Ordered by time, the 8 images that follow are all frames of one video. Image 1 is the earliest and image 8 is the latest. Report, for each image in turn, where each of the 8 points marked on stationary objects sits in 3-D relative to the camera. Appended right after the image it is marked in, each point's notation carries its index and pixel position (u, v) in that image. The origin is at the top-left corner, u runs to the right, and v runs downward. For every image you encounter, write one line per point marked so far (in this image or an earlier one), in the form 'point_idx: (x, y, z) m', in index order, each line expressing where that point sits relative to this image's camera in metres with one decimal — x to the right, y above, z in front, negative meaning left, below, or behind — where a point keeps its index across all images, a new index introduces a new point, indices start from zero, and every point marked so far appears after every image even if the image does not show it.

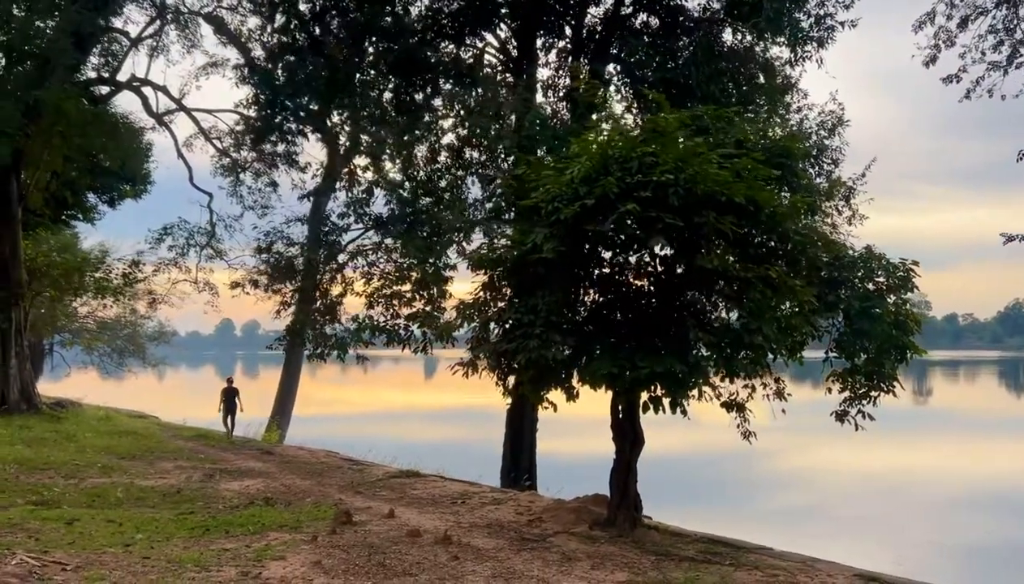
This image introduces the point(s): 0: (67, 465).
0: (-6.0, -2.3, +11.2) m
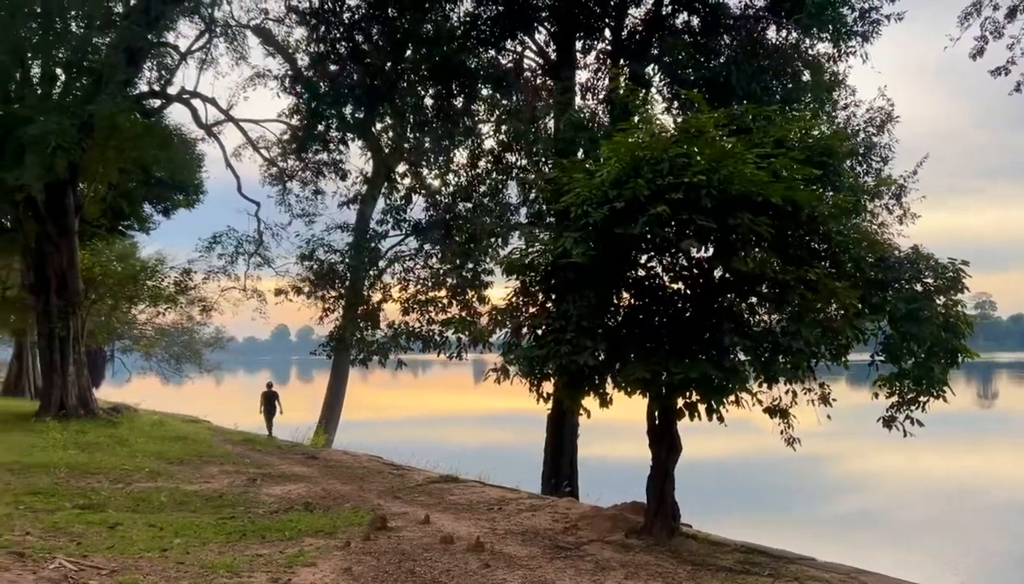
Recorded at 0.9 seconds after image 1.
0: (-5.5, -2.5, +11.5) m
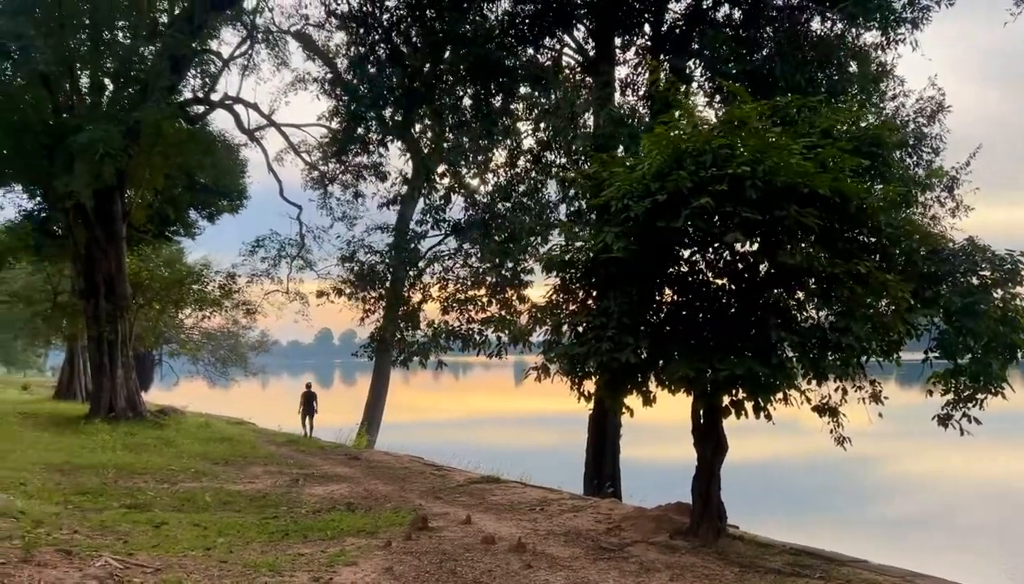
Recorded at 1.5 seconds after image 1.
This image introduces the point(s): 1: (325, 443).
0: (-4.9, -2.5, +11.6) m
1: (-3.8, -3.1, +16.8) m
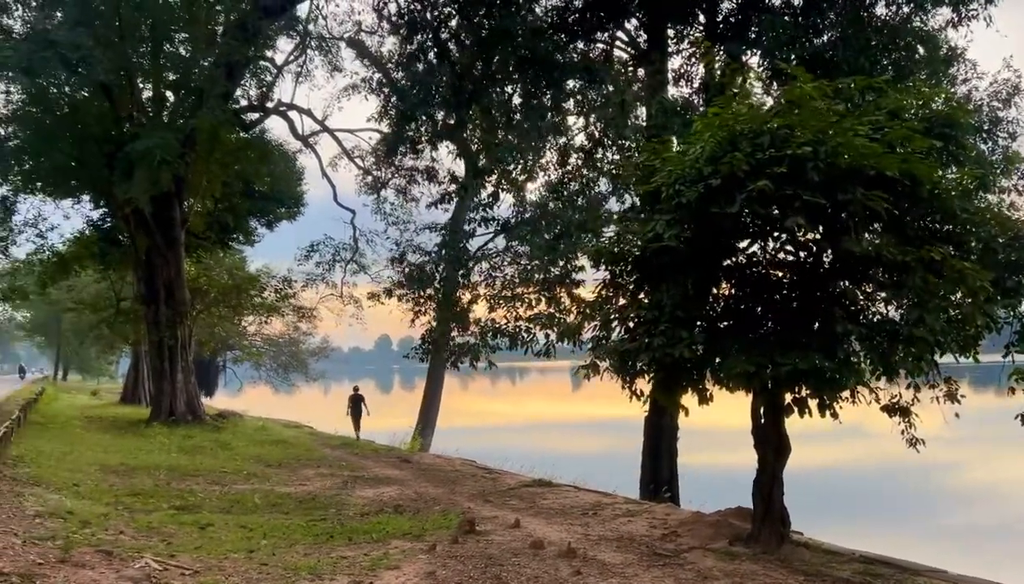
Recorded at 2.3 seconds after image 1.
0: (-4.2, -2.5, +11.6) m
1: (-2.7, -3.1, +16.7) m
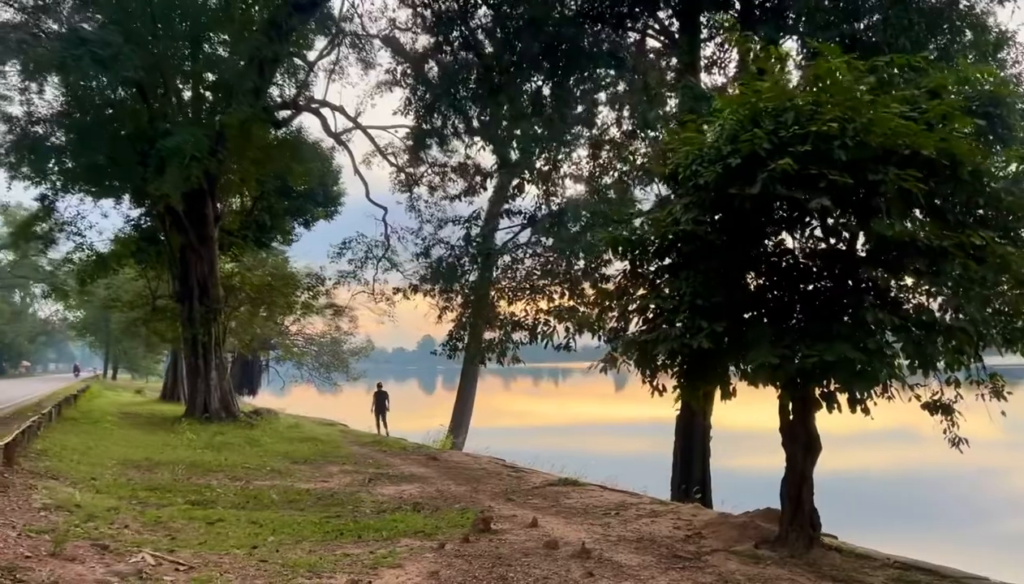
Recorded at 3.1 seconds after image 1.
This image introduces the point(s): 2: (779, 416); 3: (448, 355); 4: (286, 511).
0: (-3.8, -2.5, +11.6) m
1: (-2.1, -3.1, +16.6) m
2: (+2.3, -1.0, +7.0) m
3: (-1.0, -1.0, +13.4) m
4: (-2.4, -2.3, +8.7) m
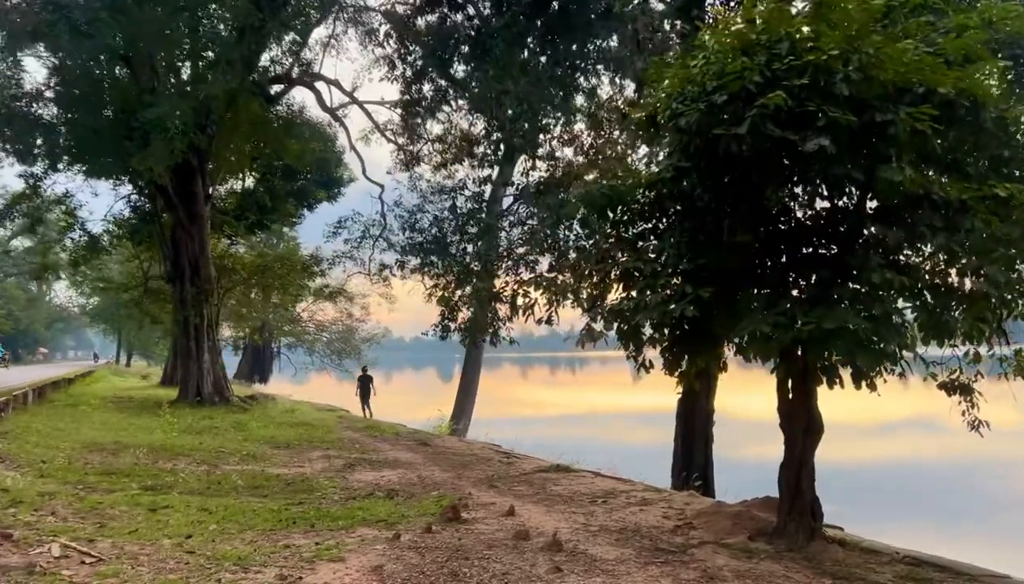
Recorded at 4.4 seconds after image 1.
0: (-4.0, -2.1, +11.0) m
1: (-2.2, -2.6, +15.9) m
2: (+2.0, -0.8, +6.3) m
3: (-1.2, -0.6, +12.8) m
4: (-2.6, -2.0, +8.1) m
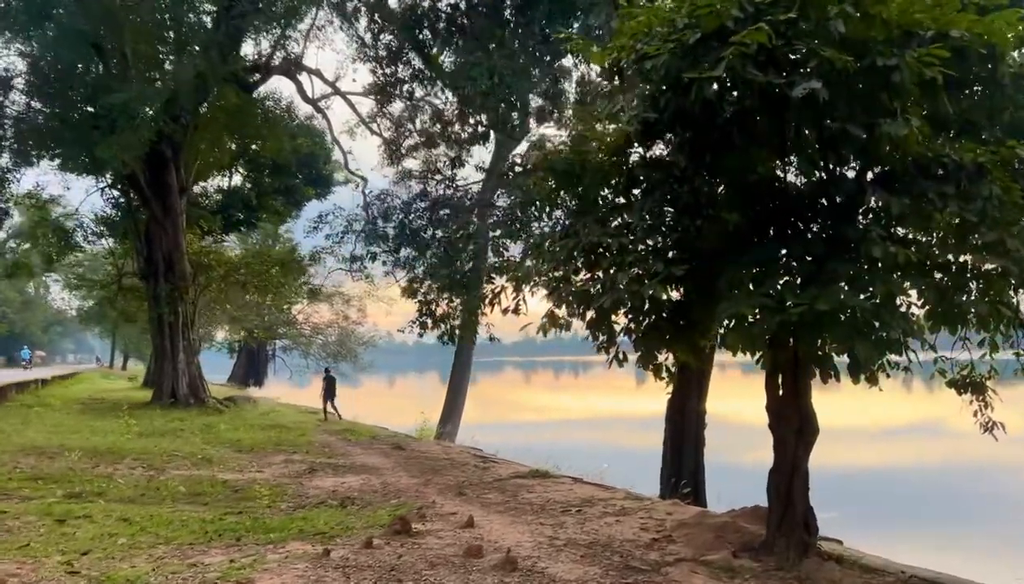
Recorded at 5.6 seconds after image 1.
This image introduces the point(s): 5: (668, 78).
0: (-4.3, -2.0, +10.2) m
1: (-2.4, -2.6, +15.2) m
2: (+1.7, -0.6, +5.5) m
3: (-1.5, -0.6, +12.0) m
4: (-2.9, -1.9, +7.3) m
5: (+0.9, +1.2, +4.7) m
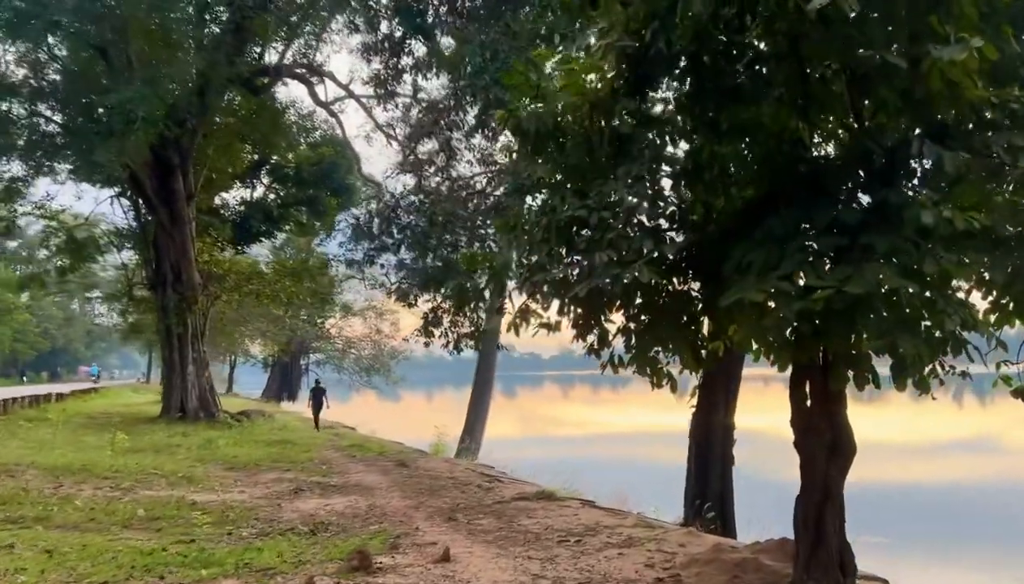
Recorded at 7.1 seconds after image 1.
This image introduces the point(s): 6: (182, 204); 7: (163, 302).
0: (-4.2, -2.1, +9.5) m
1: (-2.1, -2.7, +14.3) m
2: (+1.5, -0.6, +4.5) m
3: (-1.3, -0.6, +11.1) m
4: (-3.0, -1.9, +6.5) m
5: (+0.7, +1.2, +3.8) m
6: (-7.0, +1.8, +17.5) m
7: (-7.4, -0.2, +17.6) m
